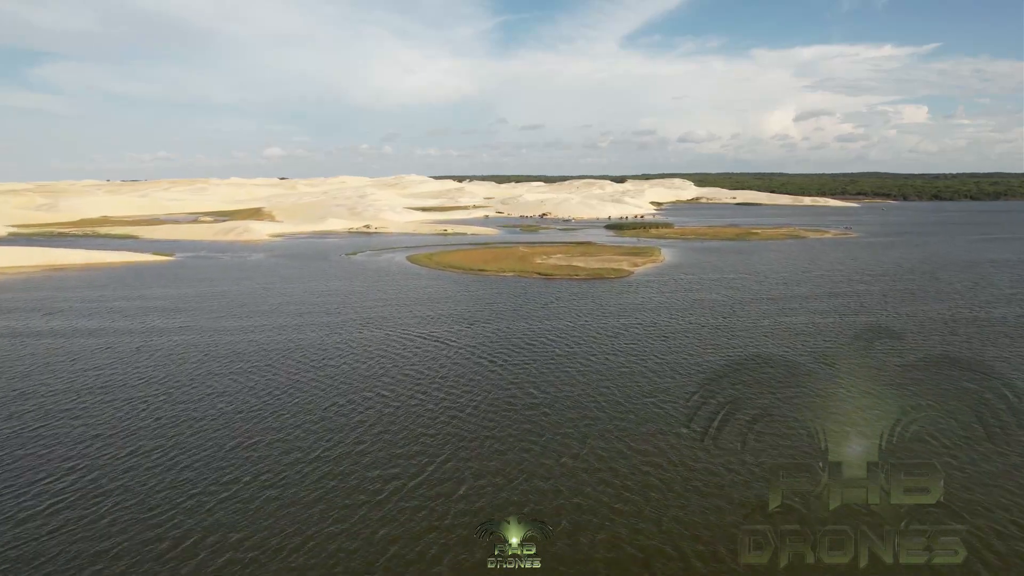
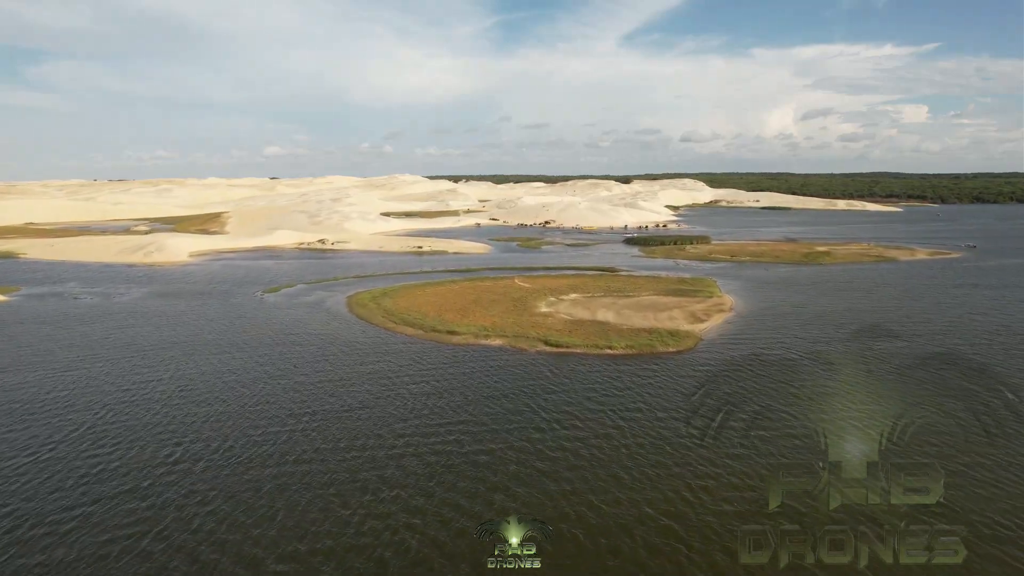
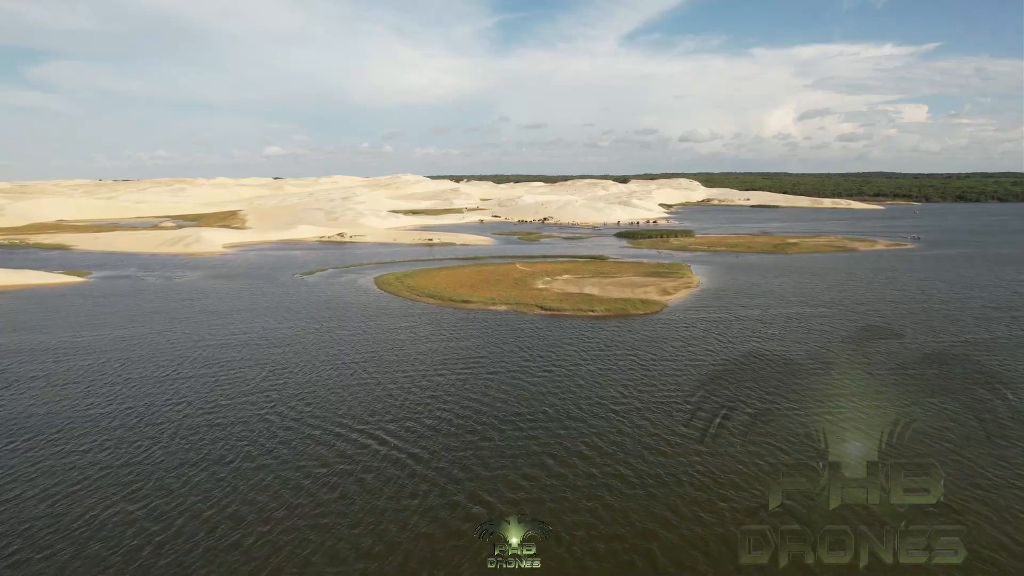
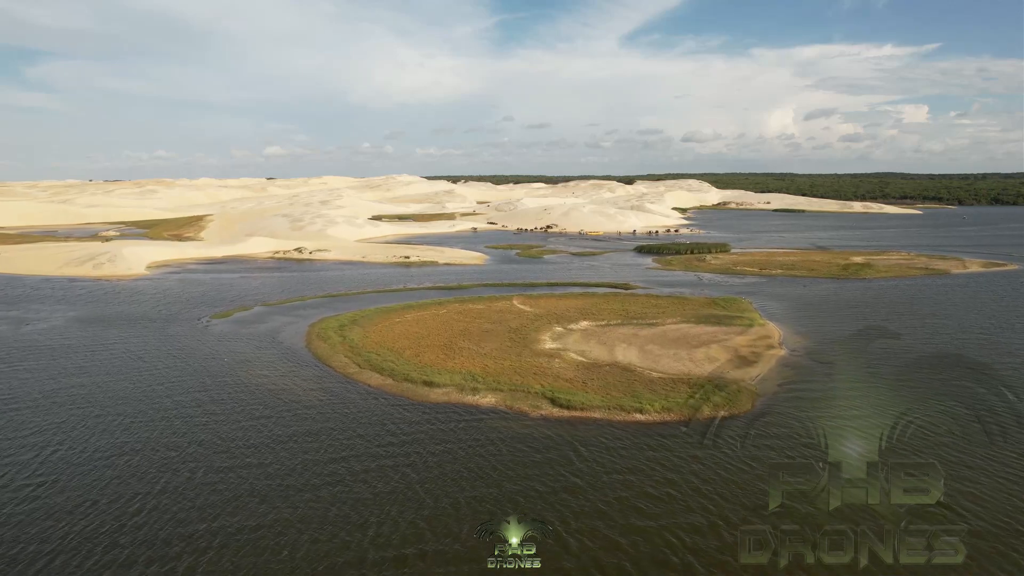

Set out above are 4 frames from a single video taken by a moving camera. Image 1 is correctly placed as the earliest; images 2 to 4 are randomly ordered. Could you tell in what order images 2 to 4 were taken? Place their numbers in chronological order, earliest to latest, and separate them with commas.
3, 2, 4
